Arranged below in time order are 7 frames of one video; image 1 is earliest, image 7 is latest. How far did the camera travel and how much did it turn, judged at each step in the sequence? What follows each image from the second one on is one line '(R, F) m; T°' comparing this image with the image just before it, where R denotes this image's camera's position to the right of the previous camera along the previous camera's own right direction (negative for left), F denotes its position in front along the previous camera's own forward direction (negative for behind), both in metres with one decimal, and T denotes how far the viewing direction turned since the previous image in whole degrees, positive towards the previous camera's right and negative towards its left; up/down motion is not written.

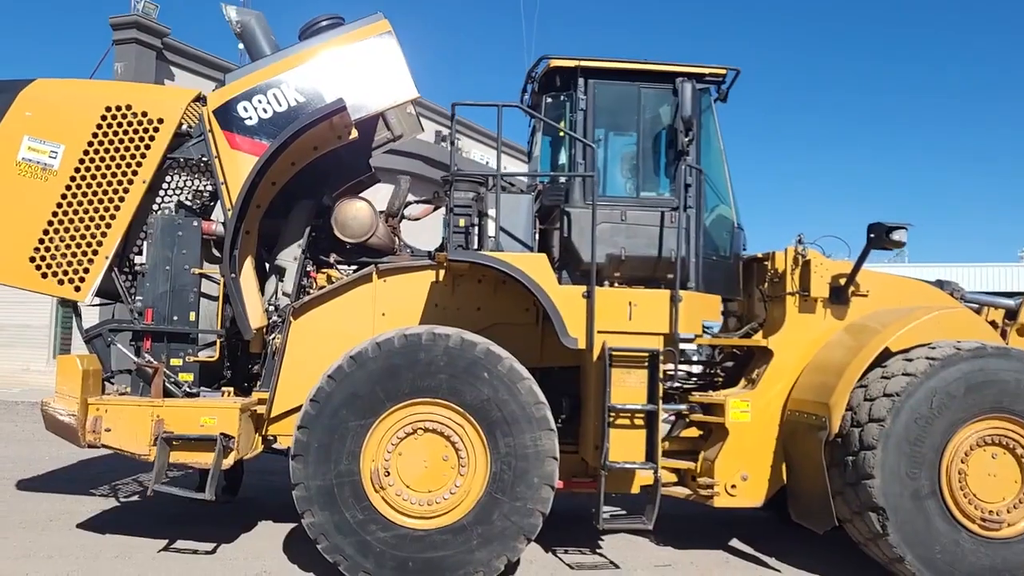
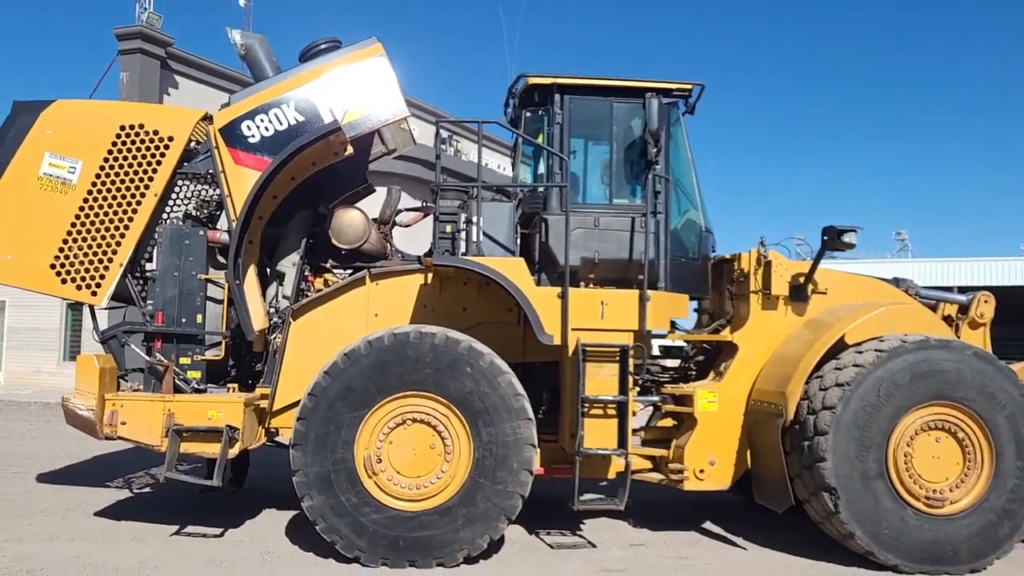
(+0.1, -0.4) m; 0°
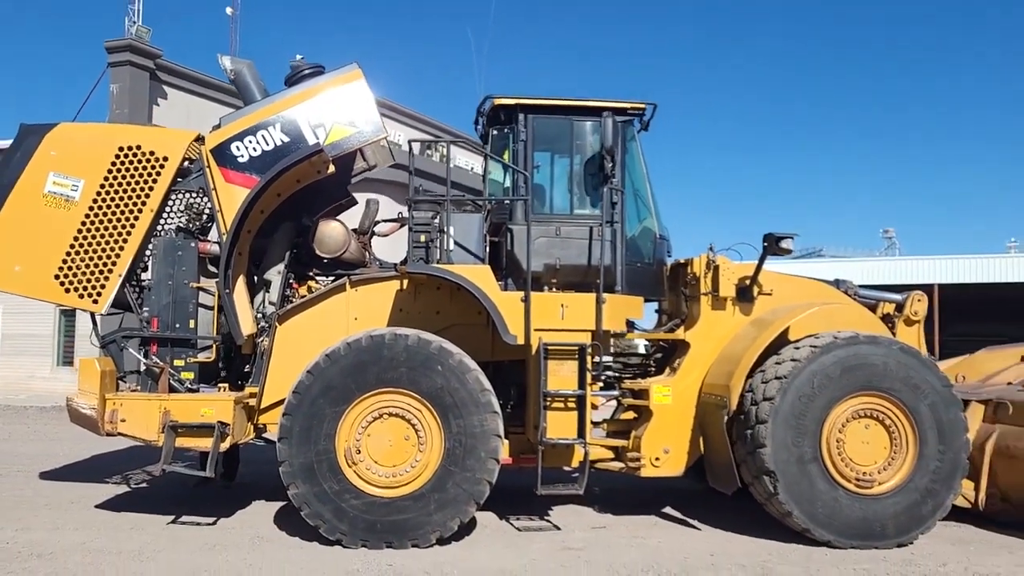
(+0.2, -0.5) m; +1°
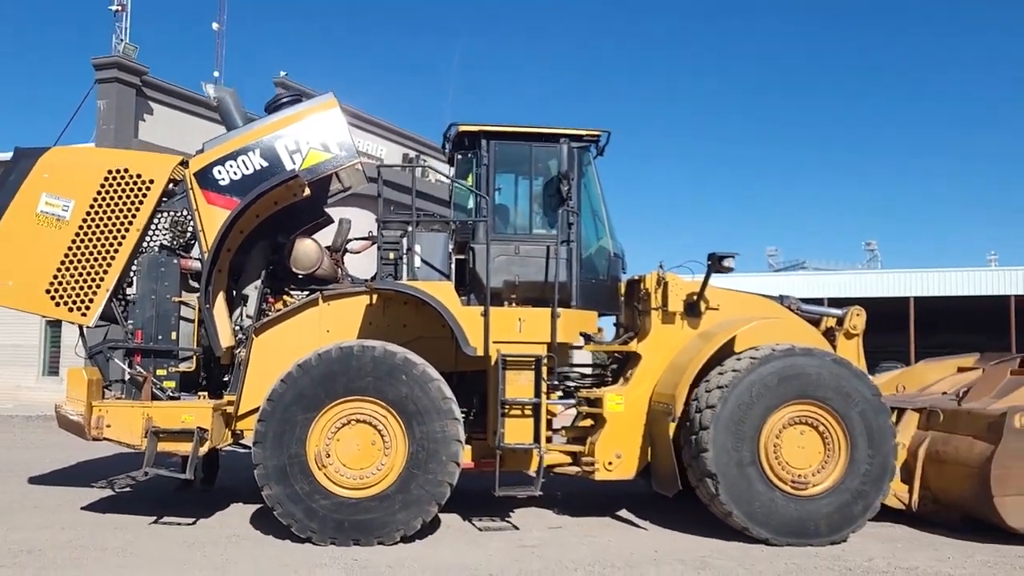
(+0.2, -0.4) m; +1°
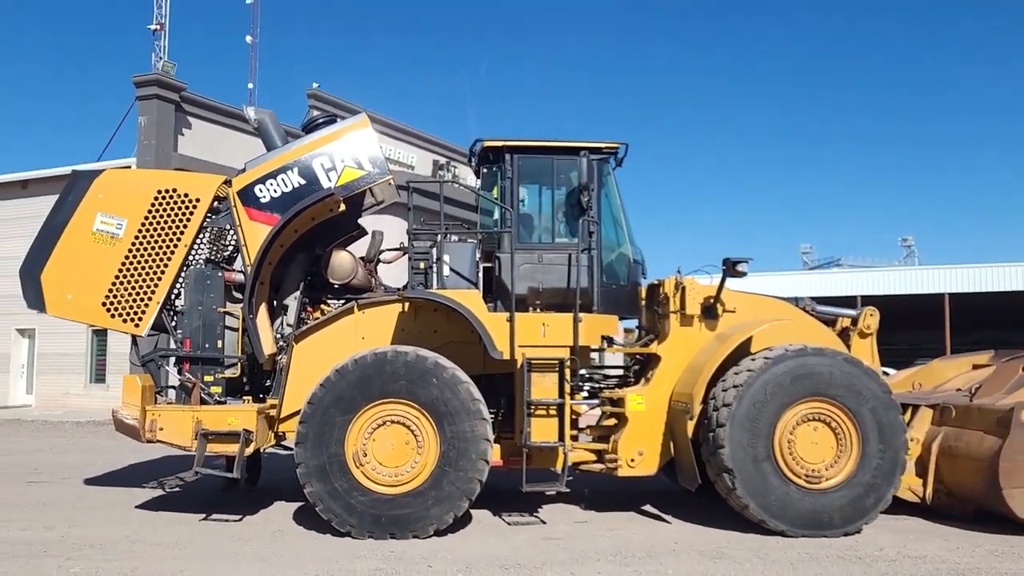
(+0.1, -0.3) m; -2°
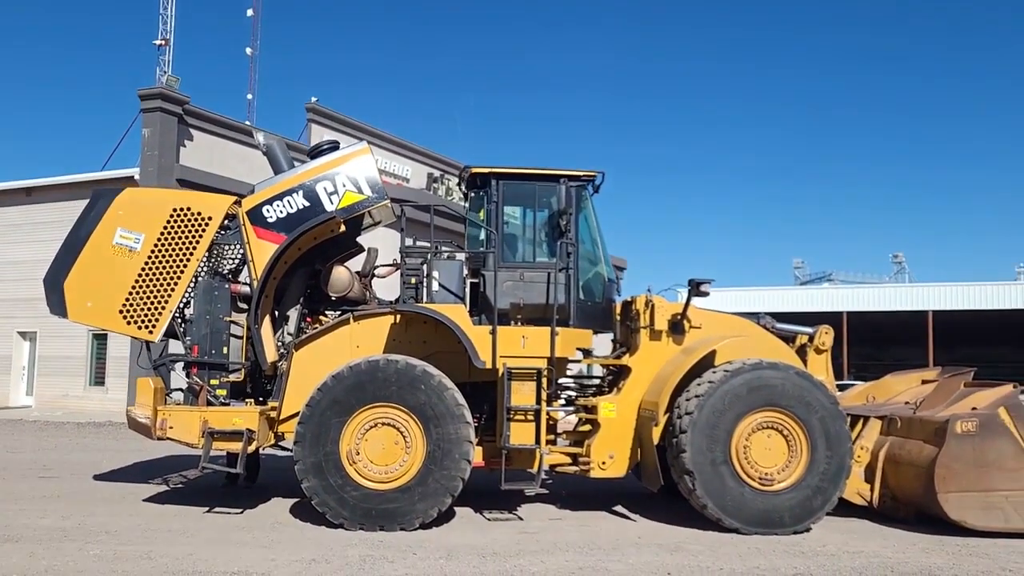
(+0.1, -0.6) m; 0°
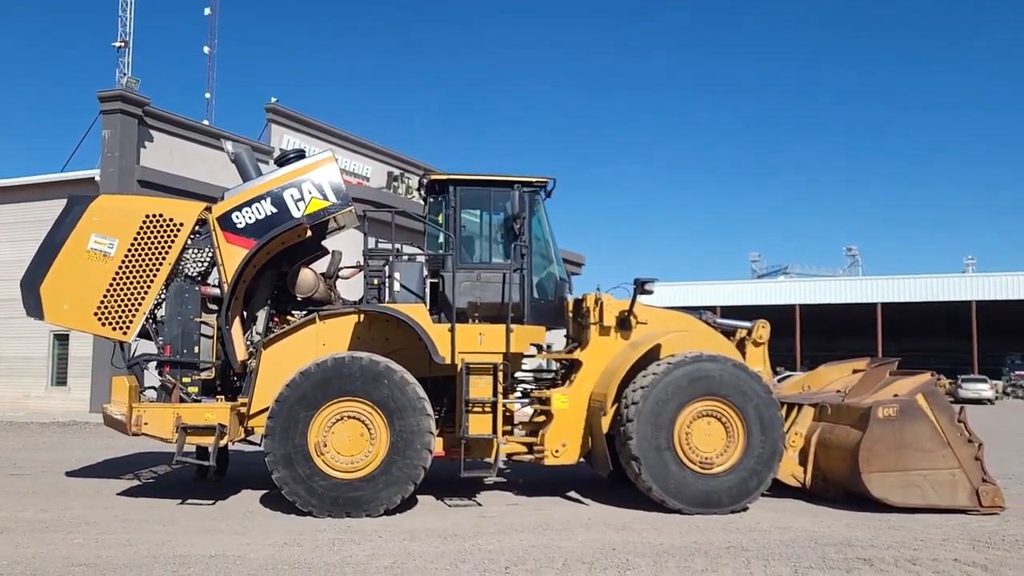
(0.0, -0.4) m; +3°
